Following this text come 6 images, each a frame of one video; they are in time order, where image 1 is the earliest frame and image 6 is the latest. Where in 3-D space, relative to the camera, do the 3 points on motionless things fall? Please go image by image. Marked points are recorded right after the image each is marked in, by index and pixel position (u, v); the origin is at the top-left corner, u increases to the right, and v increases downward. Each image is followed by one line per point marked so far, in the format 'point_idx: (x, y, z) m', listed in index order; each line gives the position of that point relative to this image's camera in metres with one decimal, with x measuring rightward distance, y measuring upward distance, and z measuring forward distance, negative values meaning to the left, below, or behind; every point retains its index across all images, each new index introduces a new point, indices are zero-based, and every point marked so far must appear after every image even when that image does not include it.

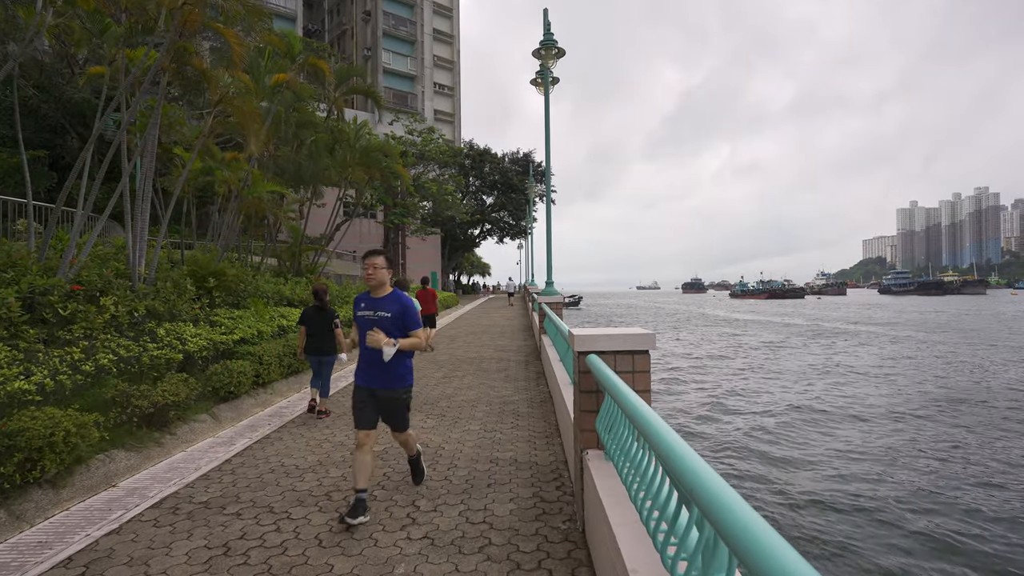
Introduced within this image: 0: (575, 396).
0: (+0.4, -0.7, +3.5) m
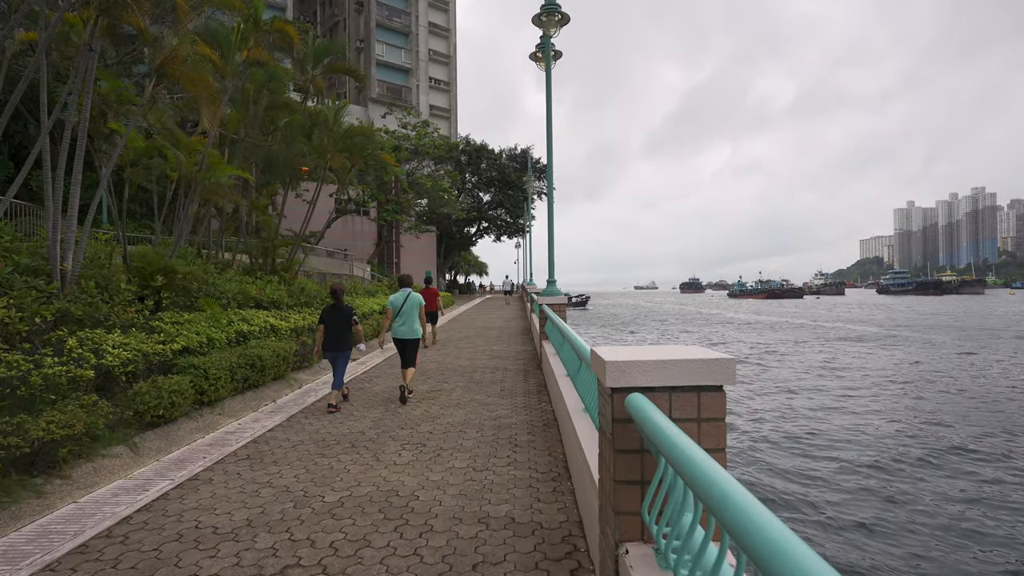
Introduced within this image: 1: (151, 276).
0: (+0.4, -0.7, +2.3) m
1: (-4.8, +0.2, +7.6) m
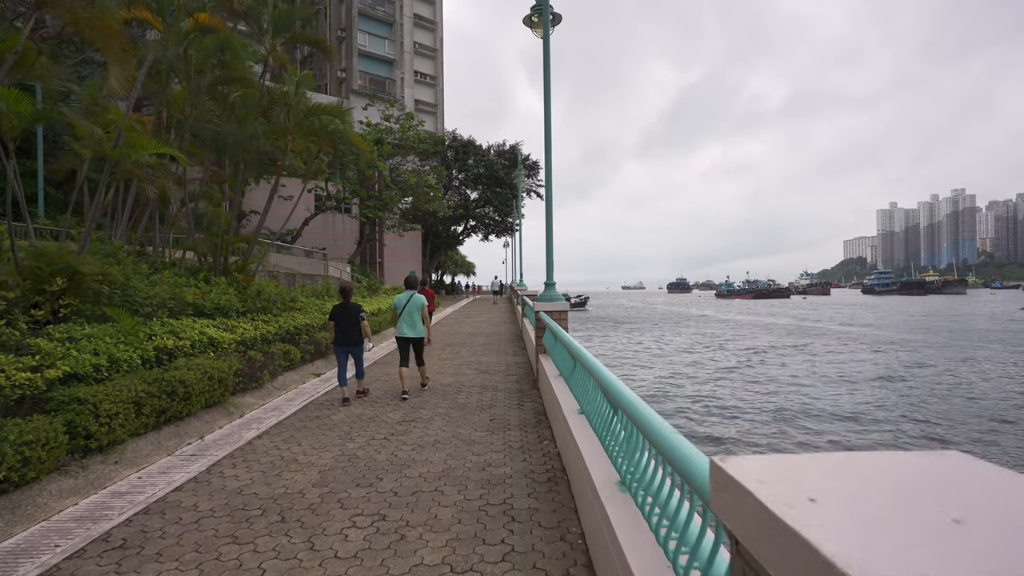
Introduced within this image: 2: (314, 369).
0: (+0.4, -0.7, +0.8) m
1: (-4.9, +0.1, +6.0) m
2: (-3.4, -1.4, +9.8) m
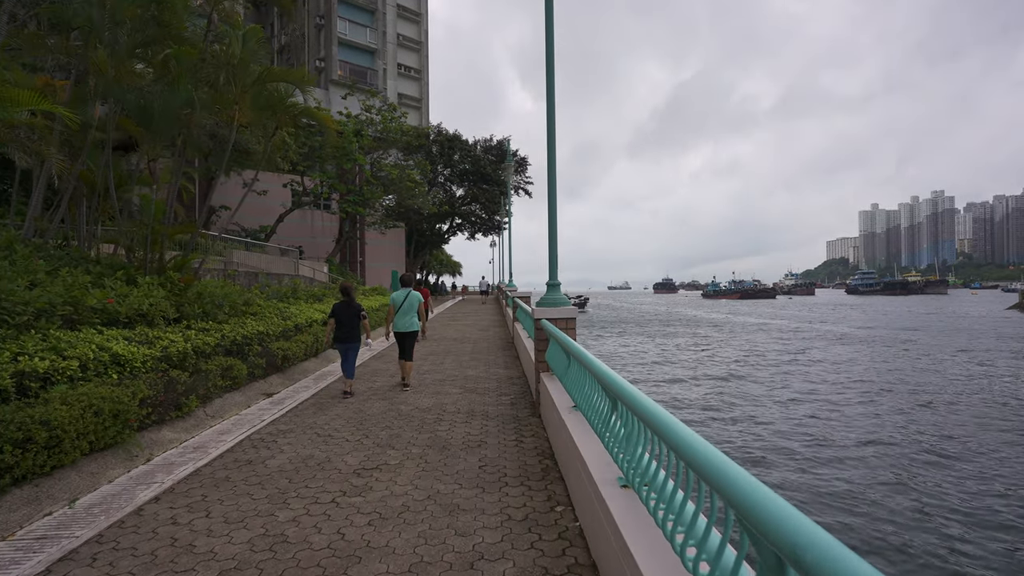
0: (+0.5, -0.7, -0.8) m
1: (-4.9, +0.1, +4.3) m
2: (-3.5, -1.4, +8.1) m
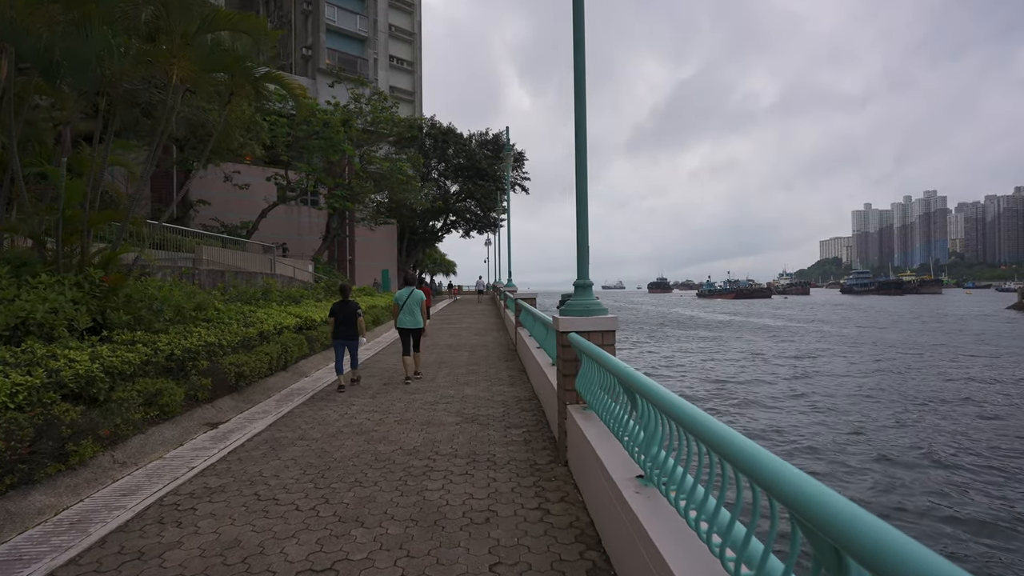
0: (+0.7, -0.7, -2.4) m
1: (-4.7, +0.1, +2.6) m
2: (-3.3, -1.4, +6.4) m
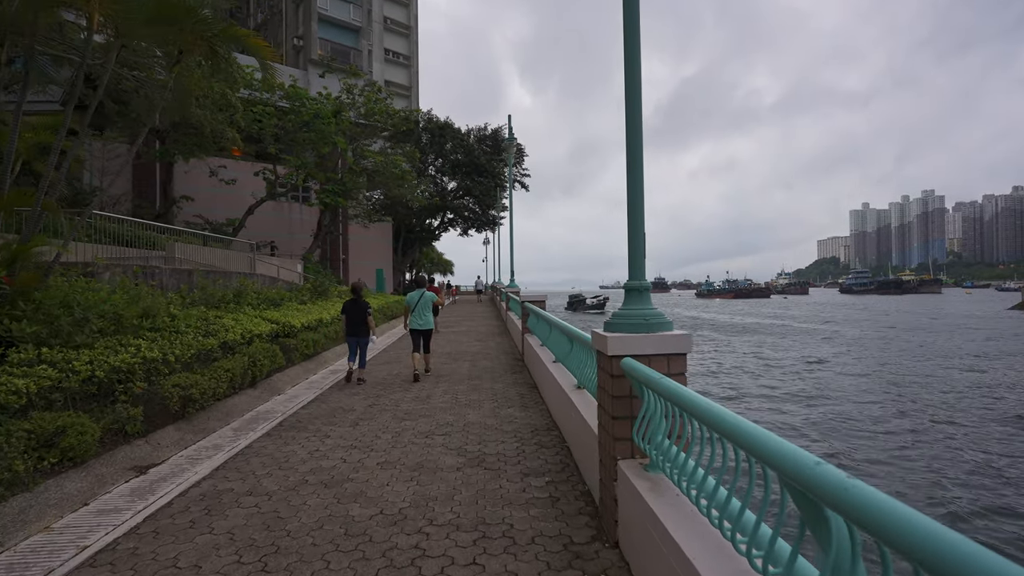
0: (+0.9, -0.8, -3.9) m
1: (-4.6, 0.0, +1.2) m
2: (-3.2, -1.5, +5.0) m
